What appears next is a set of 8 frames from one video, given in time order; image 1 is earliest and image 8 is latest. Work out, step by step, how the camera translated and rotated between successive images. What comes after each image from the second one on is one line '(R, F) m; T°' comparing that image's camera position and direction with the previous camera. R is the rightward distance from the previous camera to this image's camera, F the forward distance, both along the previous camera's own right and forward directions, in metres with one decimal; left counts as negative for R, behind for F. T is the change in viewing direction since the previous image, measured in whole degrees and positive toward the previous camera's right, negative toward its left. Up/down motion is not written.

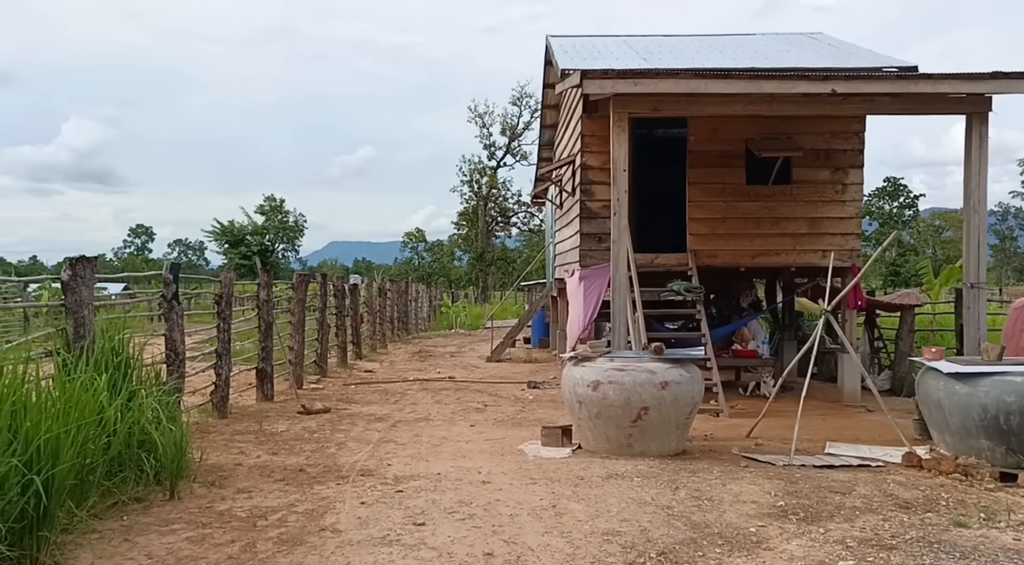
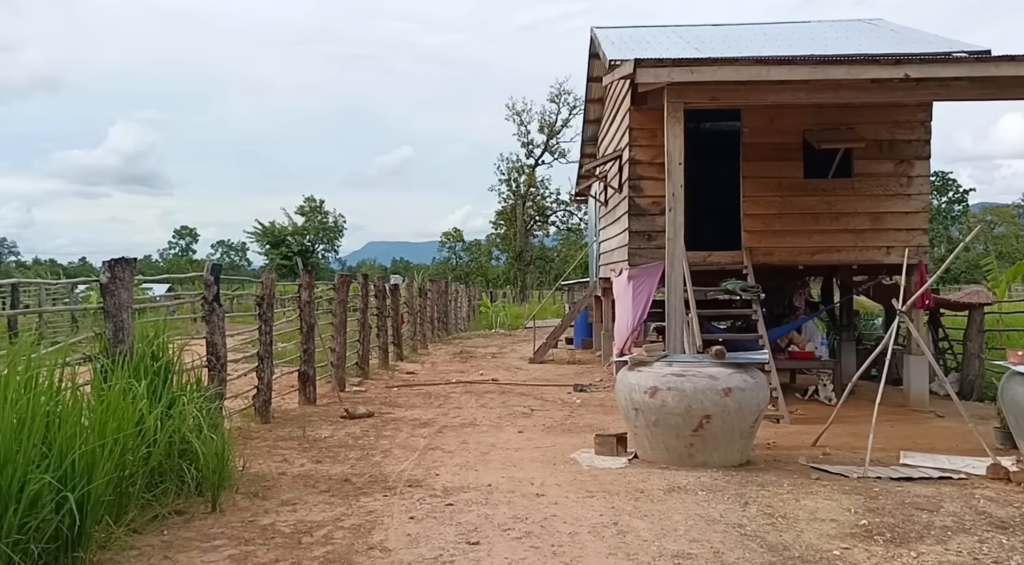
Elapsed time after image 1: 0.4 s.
(-0.1, +0.3) m; -3°
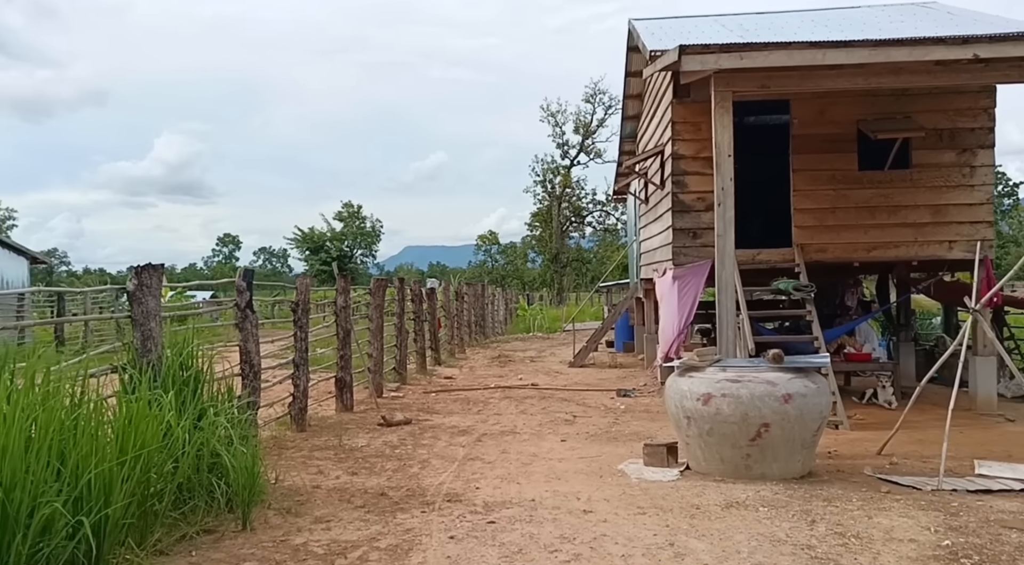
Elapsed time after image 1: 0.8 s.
(0.0, +0.3) m; -3°
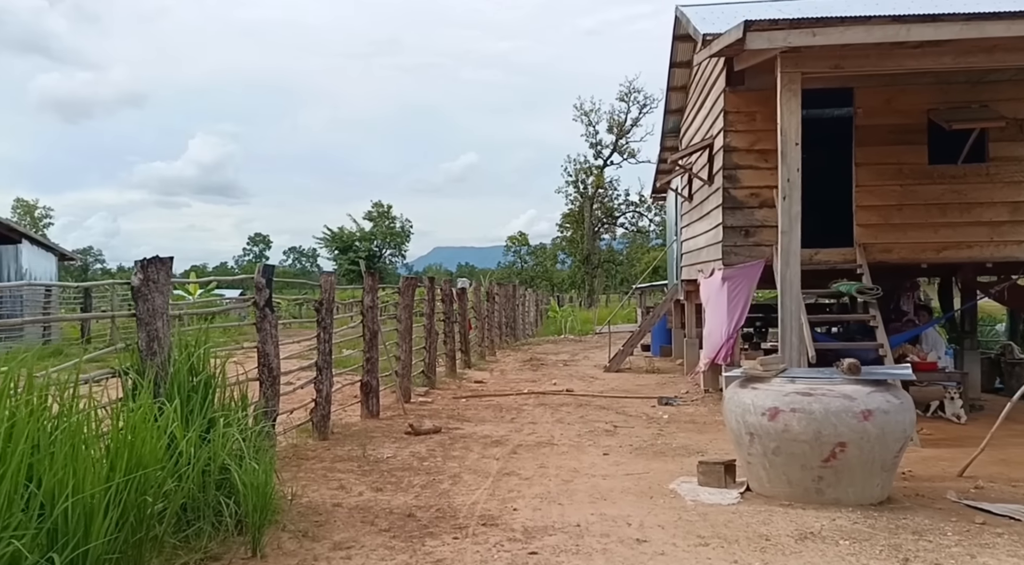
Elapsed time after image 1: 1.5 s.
(-0.1, +0.6) m; -2°
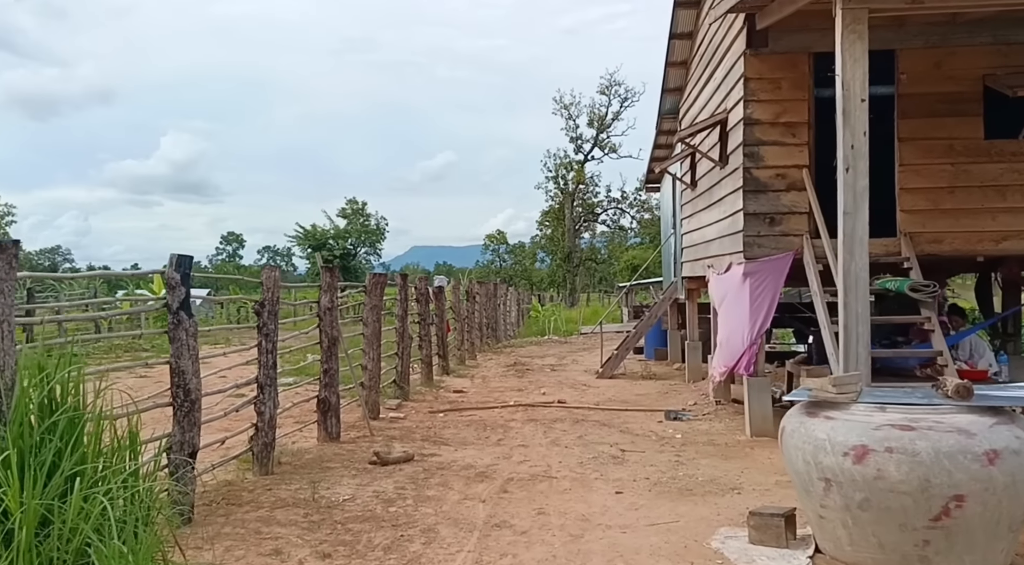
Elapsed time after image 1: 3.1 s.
(-0.1, +1.4) m; +2°
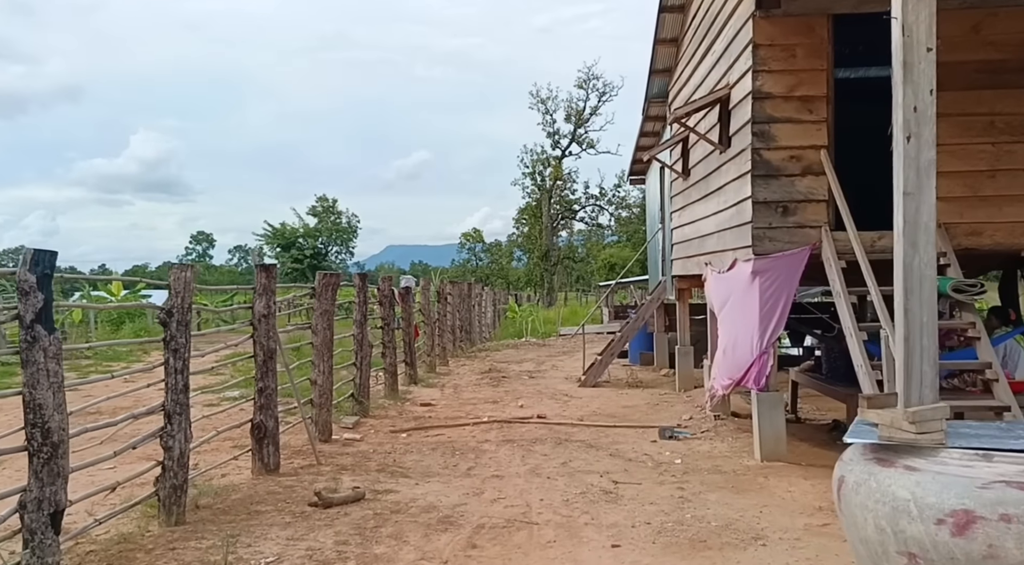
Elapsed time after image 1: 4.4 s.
(0.0, +1.1) m; +2°
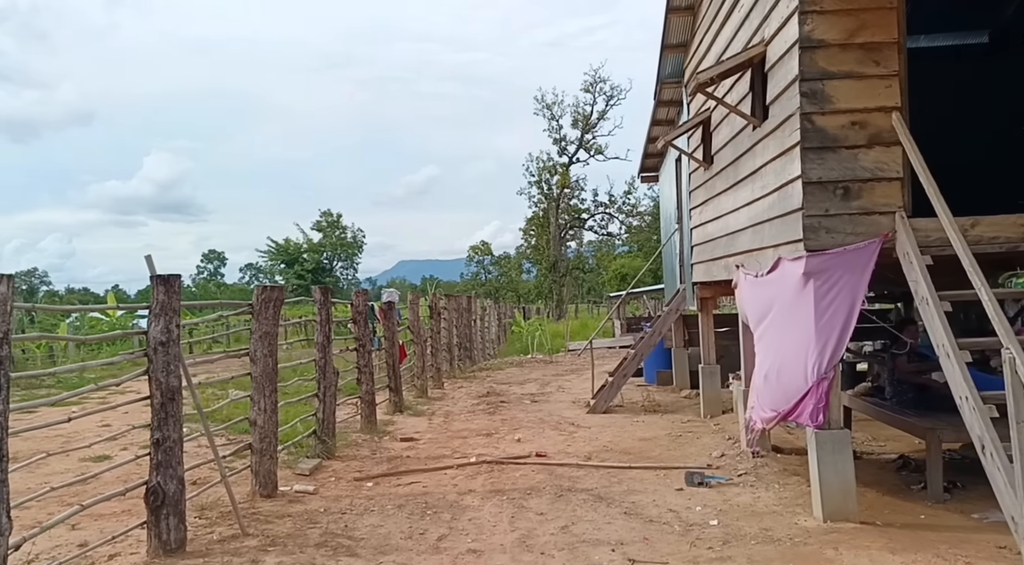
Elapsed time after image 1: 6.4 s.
(+0.2, +1.5) m; -1°
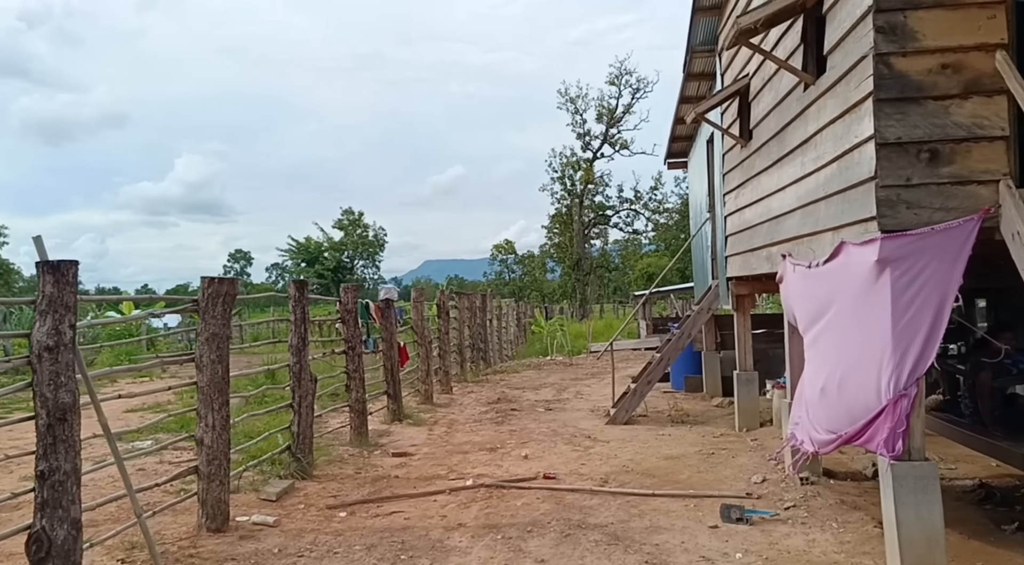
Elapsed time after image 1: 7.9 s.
(+0.2, +1.1) m; -2°
